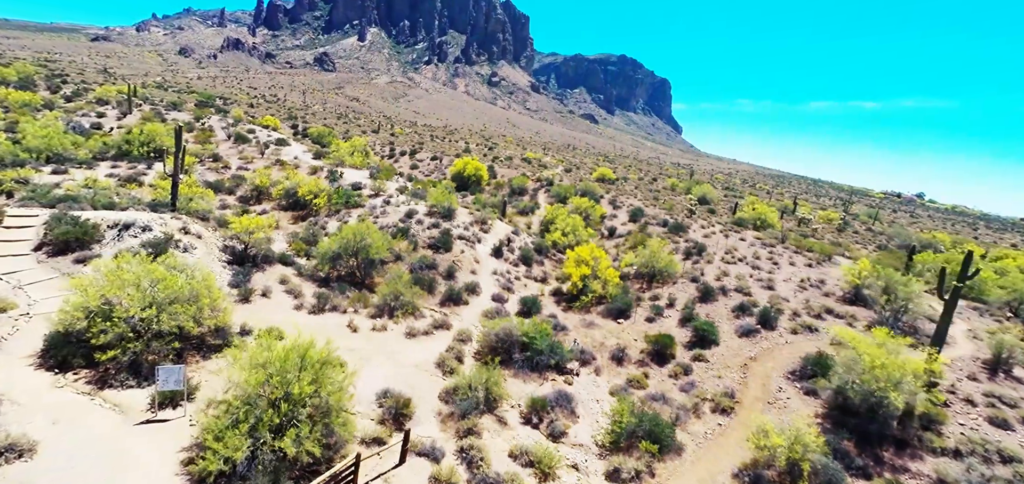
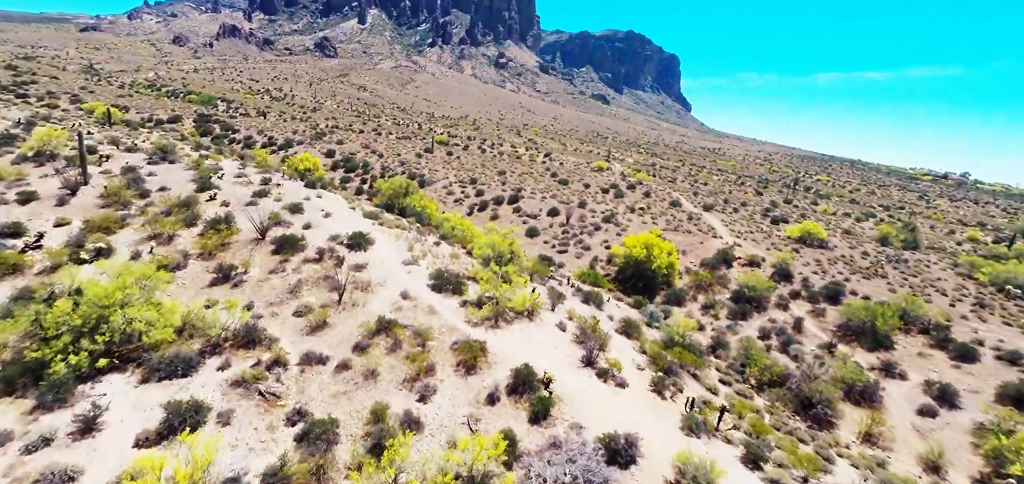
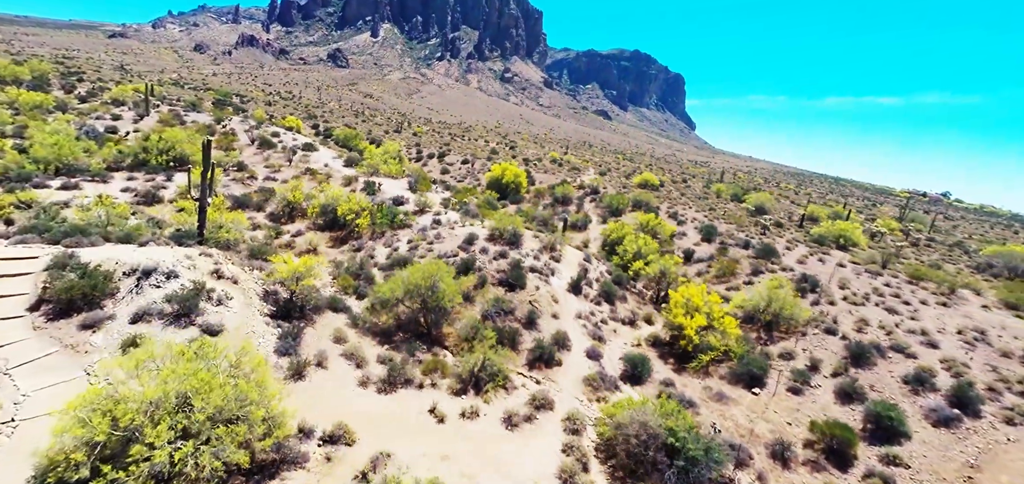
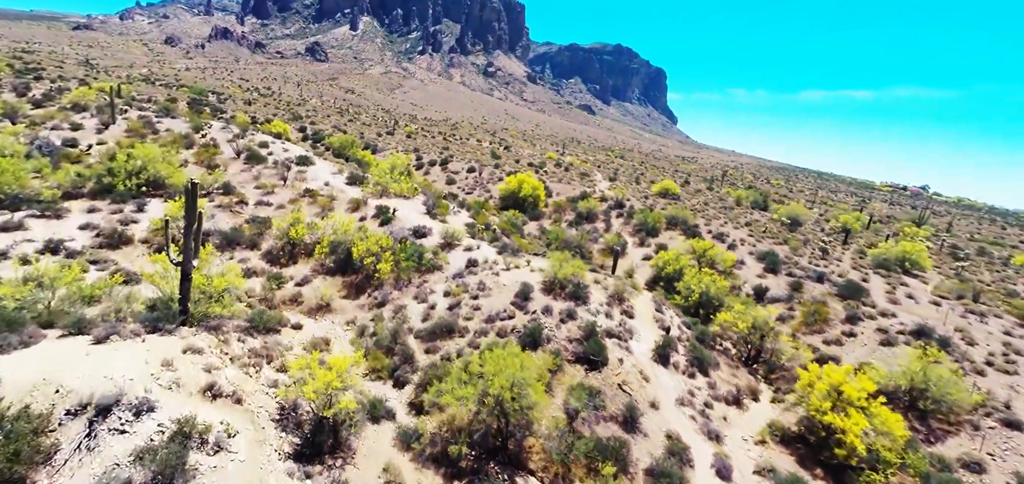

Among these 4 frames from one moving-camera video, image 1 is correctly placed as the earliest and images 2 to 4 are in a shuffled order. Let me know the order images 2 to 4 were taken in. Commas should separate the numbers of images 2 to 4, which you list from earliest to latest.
3, 4, 2
